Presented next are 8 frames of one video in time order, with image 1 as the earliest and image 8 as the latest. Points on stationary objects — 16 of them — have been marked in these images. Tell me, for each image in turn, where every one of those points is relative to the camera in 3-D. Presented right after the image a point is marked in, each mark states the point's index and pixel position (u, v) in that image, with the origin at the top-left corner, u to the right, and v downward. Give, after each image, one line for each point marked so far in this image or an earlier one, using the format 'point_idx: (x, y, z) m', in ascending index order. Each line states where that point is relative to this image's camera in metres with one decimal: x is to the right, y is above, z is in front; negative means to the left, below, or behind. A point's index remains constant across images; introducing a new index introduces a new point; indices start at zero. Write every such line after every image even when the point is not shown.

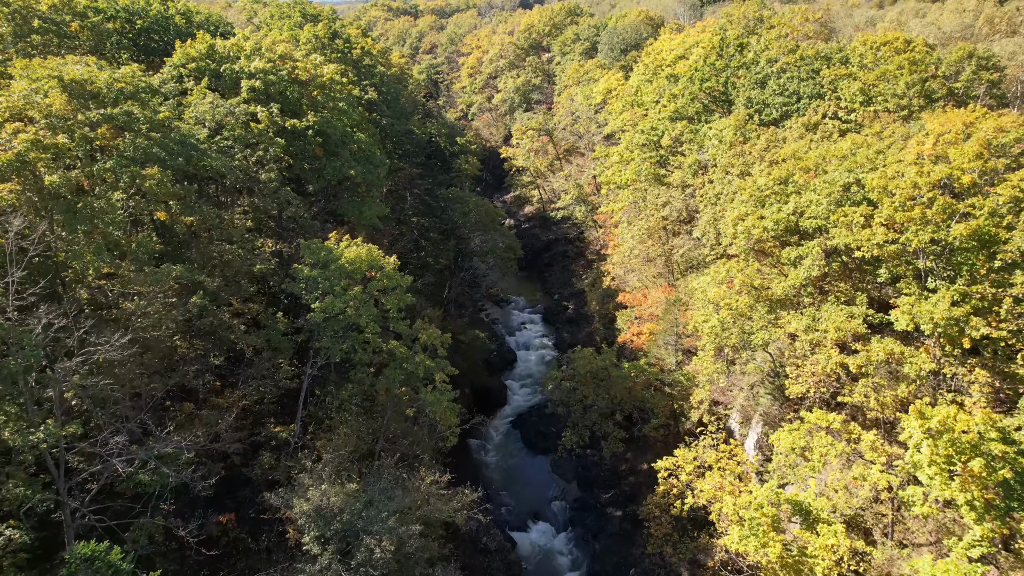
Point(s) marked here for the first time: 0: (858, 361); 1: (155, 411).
0: (+8.5, -1.8, +16.4) m
1: (-10.2, -3.5, +19.1) m
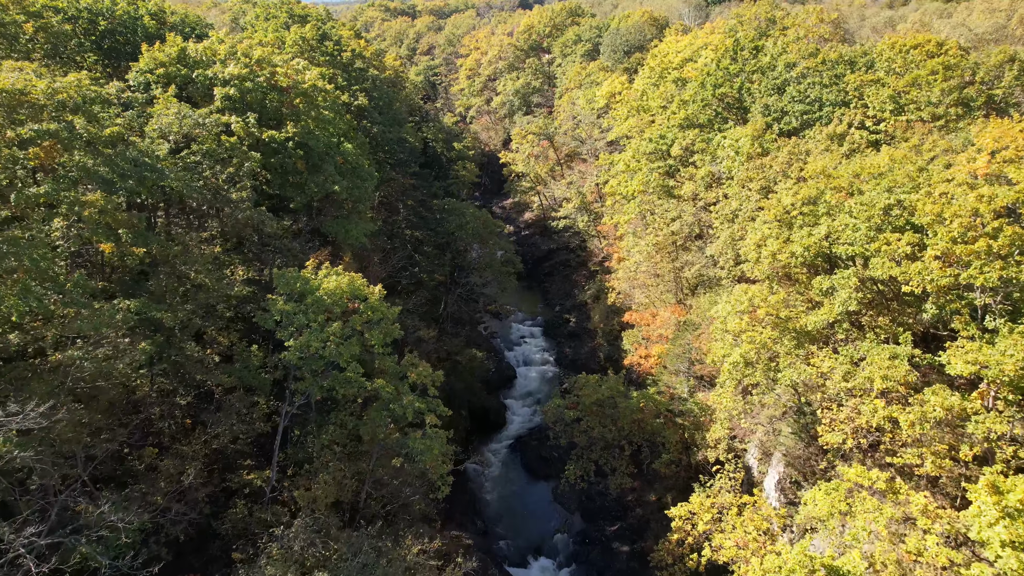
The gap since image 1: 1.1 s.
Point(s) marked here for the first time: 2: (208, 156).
0: (+8.5, -2.7, +14.3) m
1: (-10.2, -4.4, +16.9) m
2: (-9.0, +3.9, +19.8) m
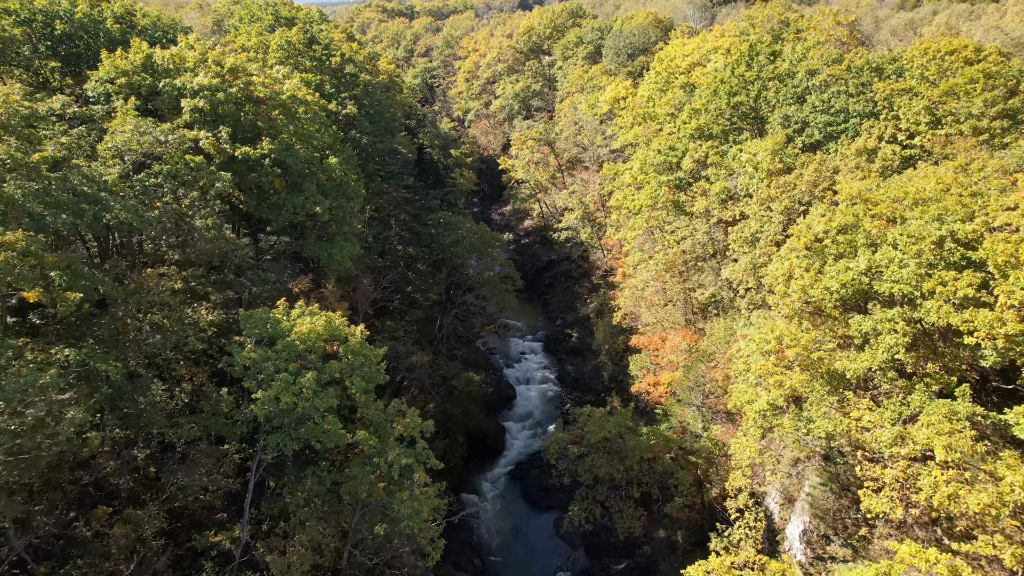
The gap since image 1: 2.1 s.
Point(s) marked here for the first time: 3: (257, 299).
0: (+8.4, -3.7, +12.1) m
1: (-10.2, -5.5, +14.7) m
2: (-9.1, +2.9, +17.7) m
3: (-7.6, -0.3, +20.0) m
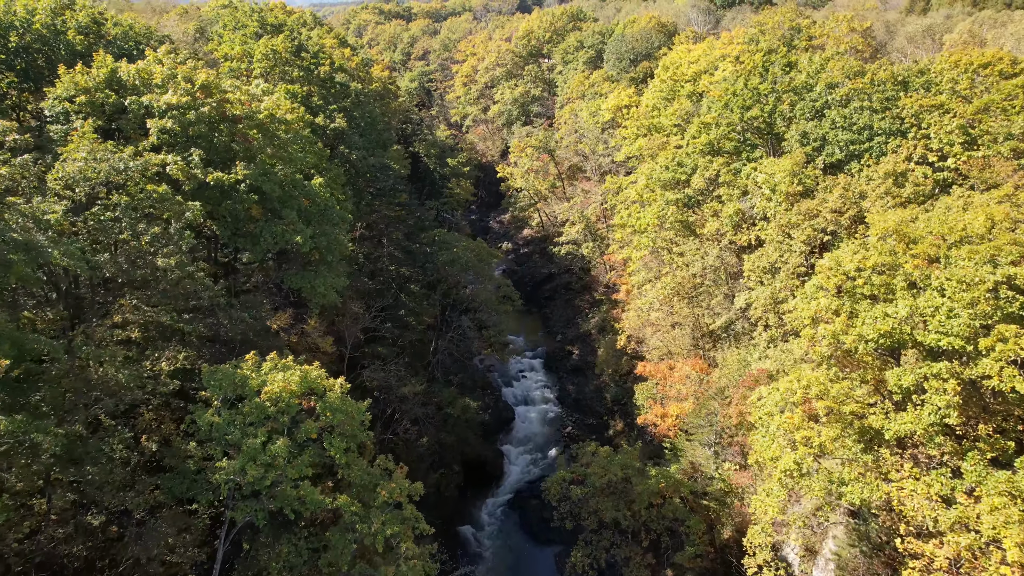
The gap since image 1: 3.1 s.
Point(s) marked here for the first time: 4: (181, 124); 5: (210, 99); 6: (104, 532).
0: (+8.4, -4.8, +10.3) m
1: (-10.3, -6.5, +12.9) m
2: (-9.1, +1.8, +15.8) m
3: (-7.6, -1.4, +18.1) m
4: (-9.3, +4.6, +18.7) m
5: (-8.8, +5.5, +19.5) m
6: (-9.7, -5.8, +15.9) m
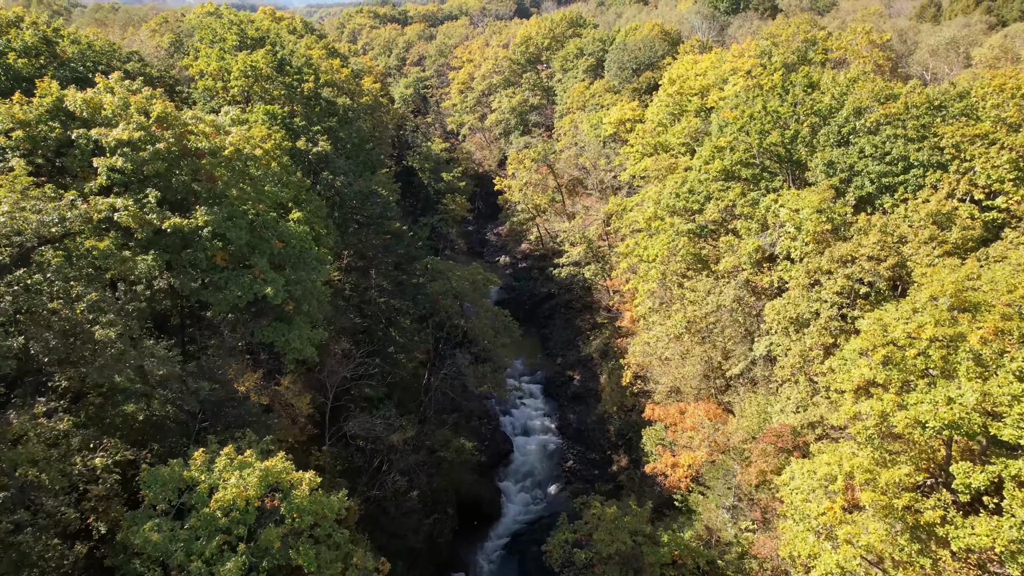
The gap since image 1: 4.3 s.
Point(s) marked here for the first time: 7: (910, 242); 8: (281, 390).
0: (+8.4, -6.3, +8.1) m
1: (-10.3, -8.1, +10.6) m
2: (-9.1, +0.3, +13.6) m
3: (-7.7, -2.9, +15.9) m
4: (-9.3, +3.1, +16.4) m
5: (-8.8, +4.0, +17.3) m
6: (-9.7, -7.3, +13.6) m
7: (+10.6, +1.2, +17.8) m
8: (-6.6, -2.9, +19.1) m
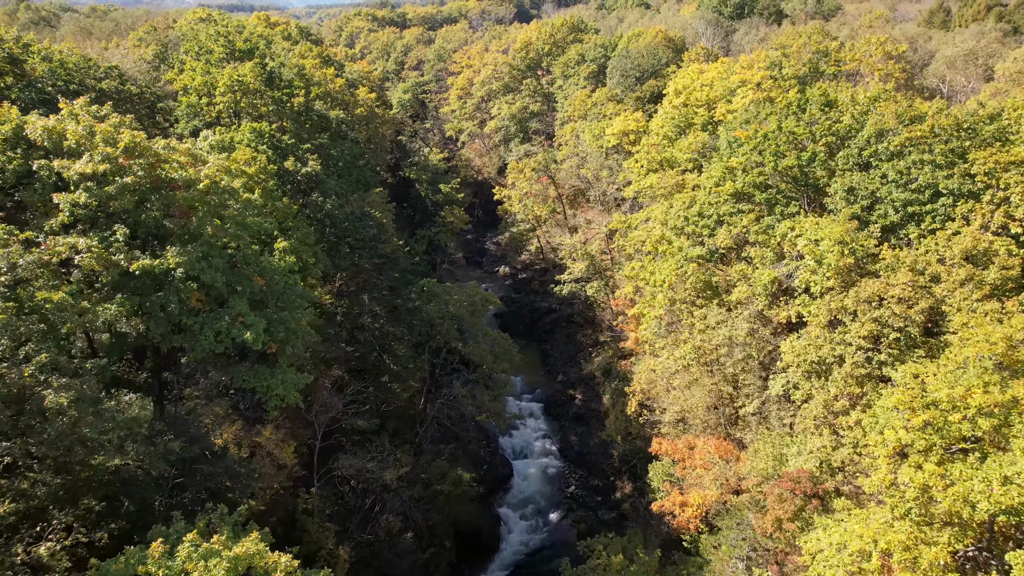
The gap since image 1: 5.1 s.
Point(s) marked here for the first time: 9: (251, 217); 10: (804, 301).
0: (+8.4, -7.4, +6.7) m
1: (-10.3, -9.1, +9.2) m
2: (-9.1, -0.7, +12.1) m
3: (-7.7, -4.0, +14.5) m
4: (-9.3, +2.0, +15.0) m
5: (-8.8, +2.9, +15.9) m
6: (-9.7, -8.4, +12.2) m
7: (+10.6, +0.1, +16.4) m
8: (-6.6, -4.0, +17.7) m
9: (-7.2, +2.0, +18.6) m
10: (+8.7, -0.4, +20.0) m
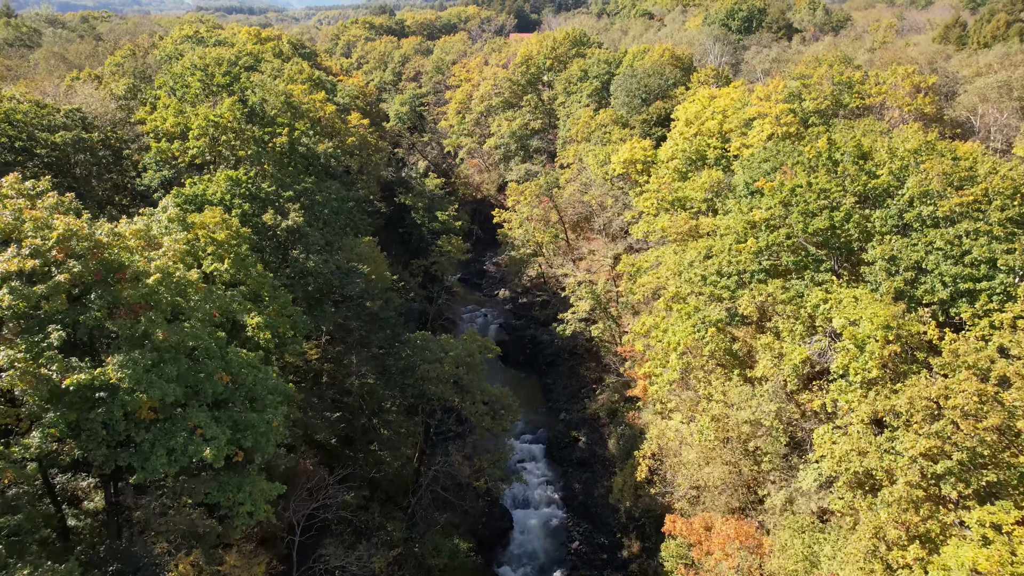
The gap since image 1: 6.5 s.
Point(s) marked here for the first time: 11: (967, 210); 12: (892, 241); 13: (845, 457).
0: (+8.4, -9.7, +4.4) m
1: (-10.3, -11.4, +6.9) m
2: (-9.1, -3.0, +9.8) m
3: (-7.7, -6.3, +12.2) m
4: (-9.3, -0.2, +12.7) m
5: (-8.8, +0.7, +13.6) m
6: (-9.7, -10.7, +9.9) m
7: (+10.6, -2.2, +14.2) m
8: (-6.6, -6.3, +15.4) m
9: (-7.2, -0.3, +16.3) m
10: (+8.7, -2.7, +17.7) m
11: (+12.6, +2.1, +18.6) m
12: (+11.0, +1.3, +19.4) m
13: (+8.1, -4.1, +16.2) m
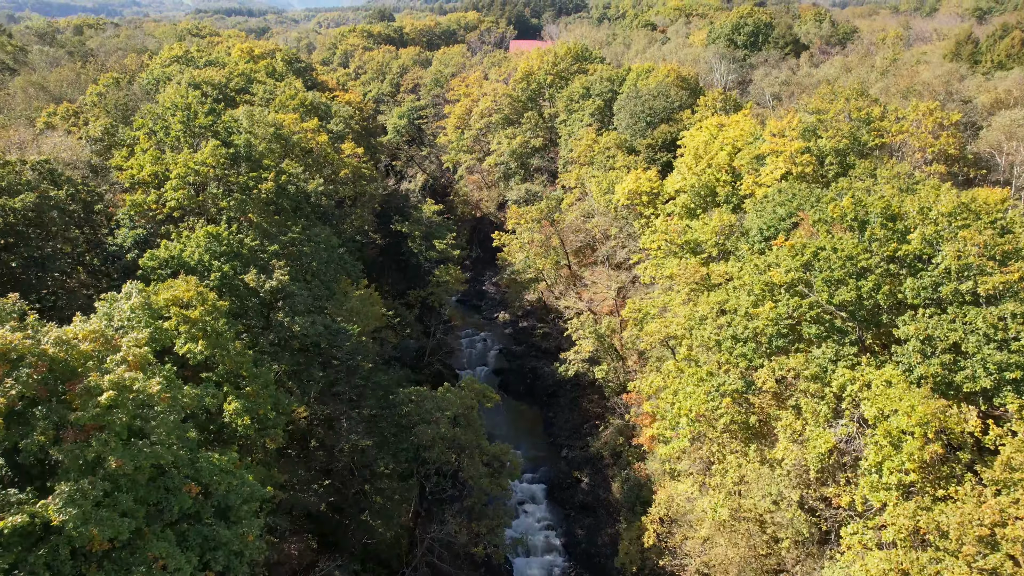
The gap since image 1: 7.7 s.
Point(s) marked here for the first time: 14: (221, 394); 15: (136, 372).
0: (+8.4, -11.8, +2.8) m
1: (-10.3, -13.5, +5.3) m
2: (-9.1, -5.2, +8.2) m
3: (-7.7, -8.4, +10.5) m
4: (-9.3, -2.4, +11.1) m
5: (-8.8, -1.5, +11.9) m
6: (-9.7, -12.8, +8.3) m
7: (+10.6, -4.3, +12.5) m
8: (-6.6, -8.4, +13.7) m
9: (-7.2, -2.4, +14.7) m
10: (+8.7, -4.8, +16.1) m
11: (+12.6, 0.0, +17.0) m
12: (+11.0, -0.8, +17.8) m
13: (+8.1, -6.2, +14.6) m
14: (-7.2, -2.6, +16.7) m
15: (-7.7, -1.7, +13.8) m
